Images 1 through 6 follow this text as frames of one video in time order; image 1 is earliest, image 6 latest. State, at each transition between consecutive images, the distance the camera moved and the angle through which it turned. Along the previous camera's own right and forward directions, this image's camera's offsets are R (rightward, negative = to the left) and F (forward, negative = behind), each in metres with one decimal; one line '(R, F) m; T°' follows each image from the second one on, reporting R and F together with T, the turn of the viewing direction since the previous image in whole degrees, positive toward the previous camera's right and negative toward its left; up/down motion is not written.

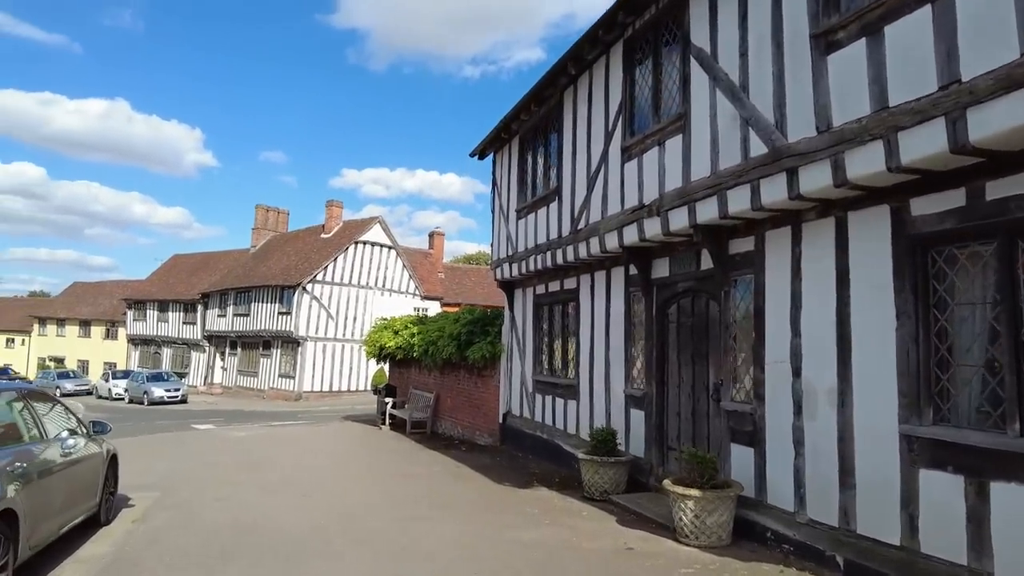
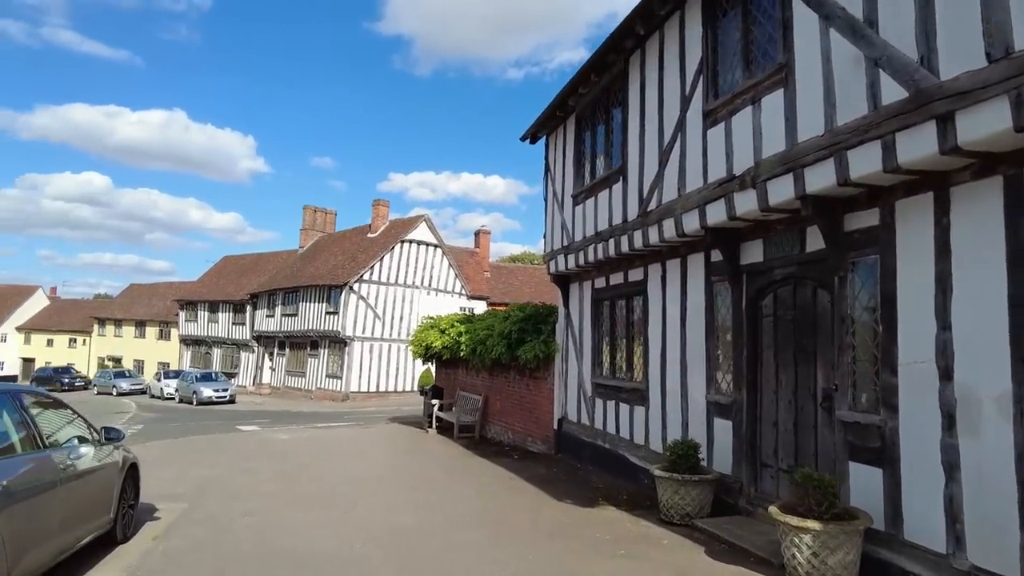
(-0.2, +1.0) m; -4°
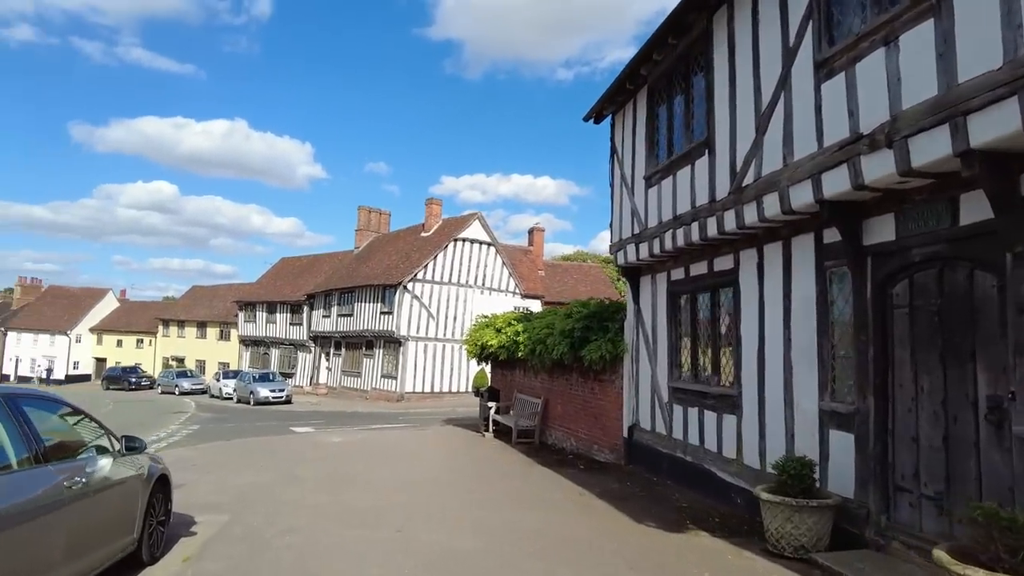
(-0.2, +0.9) m; -5°
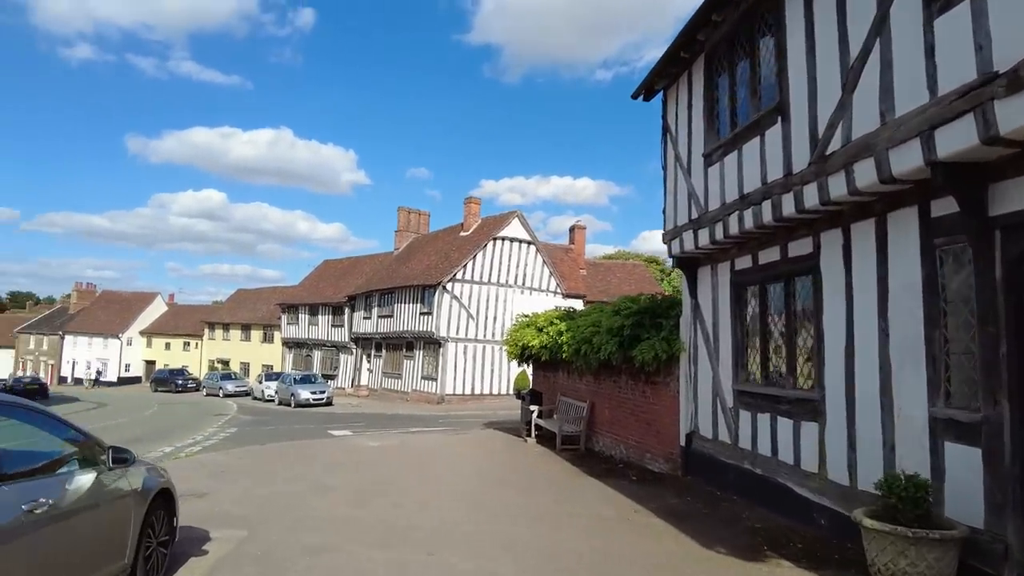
(0.0, +0.8) m; -4°
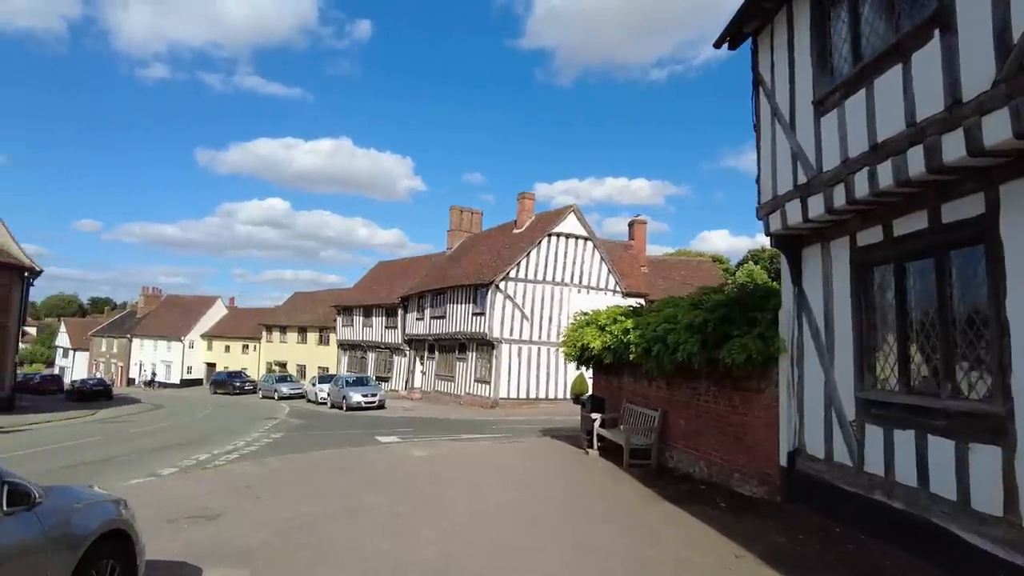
(-0.1, +1.5) m; -5°
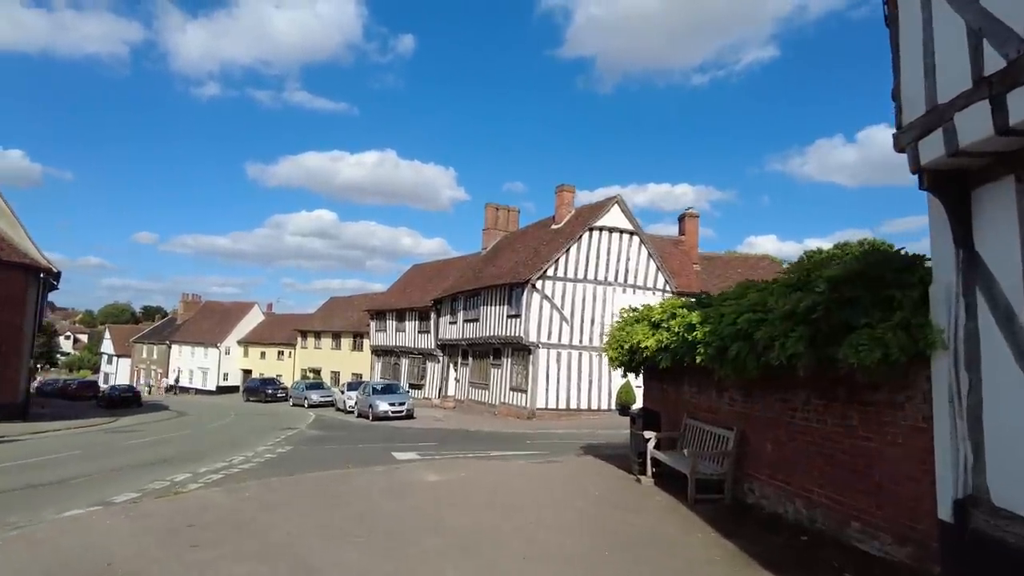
(+0.2, +2.5) m; -4°
